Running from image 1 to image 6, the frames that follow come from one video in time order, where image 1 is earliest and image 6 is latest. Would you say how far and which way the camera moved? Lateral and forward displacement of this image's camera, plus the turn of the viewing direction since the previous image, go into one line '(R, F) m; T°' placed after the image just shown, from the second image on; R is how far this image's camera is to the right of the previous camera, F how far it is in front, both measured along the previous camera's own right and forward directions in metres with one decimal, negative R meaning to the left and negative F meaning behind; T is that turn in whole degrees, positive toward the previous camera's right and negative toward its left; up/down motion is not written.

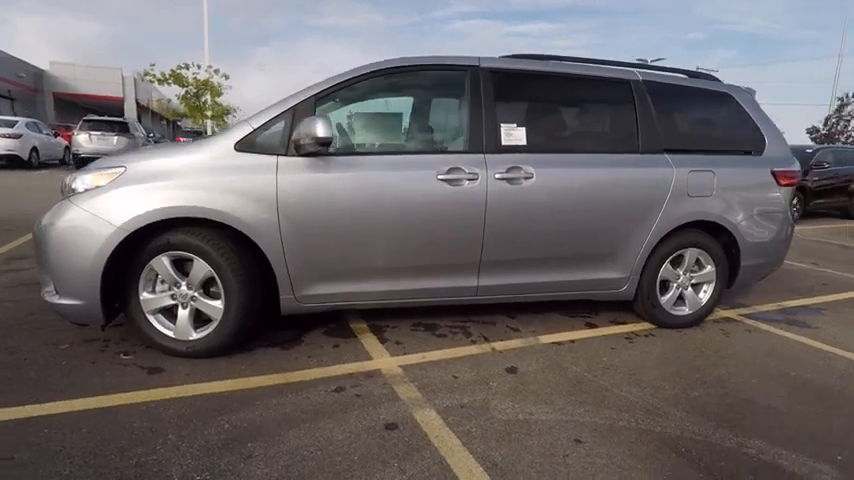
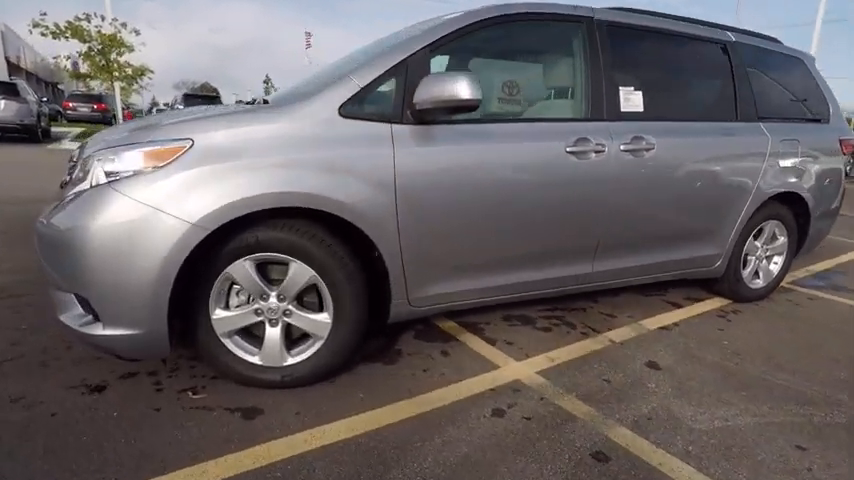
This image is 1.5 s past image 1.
(-1.7, +0.9) m; +10°
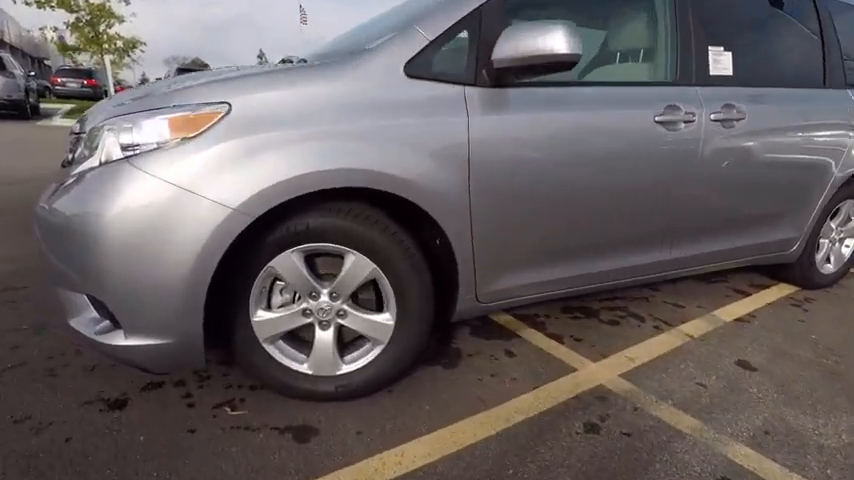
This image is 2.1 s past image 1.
(-0.5, +0.5) m; +1°
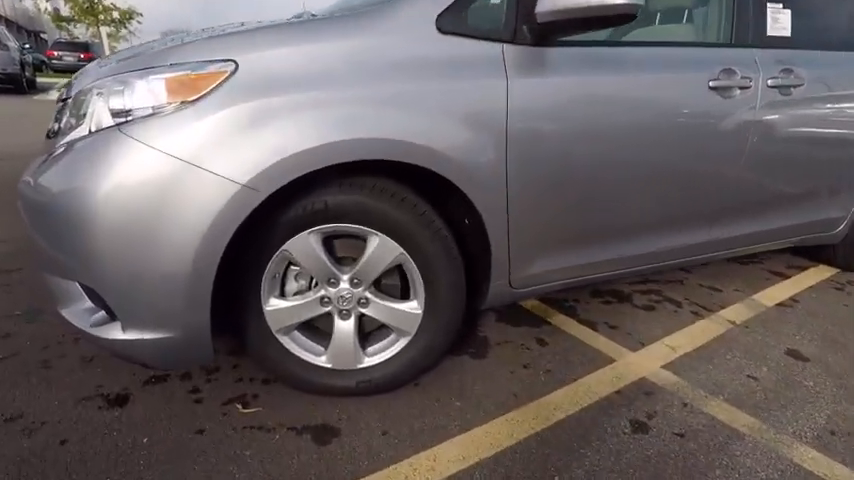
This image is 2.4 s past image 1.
(-0.1, +0.3) m; 0°
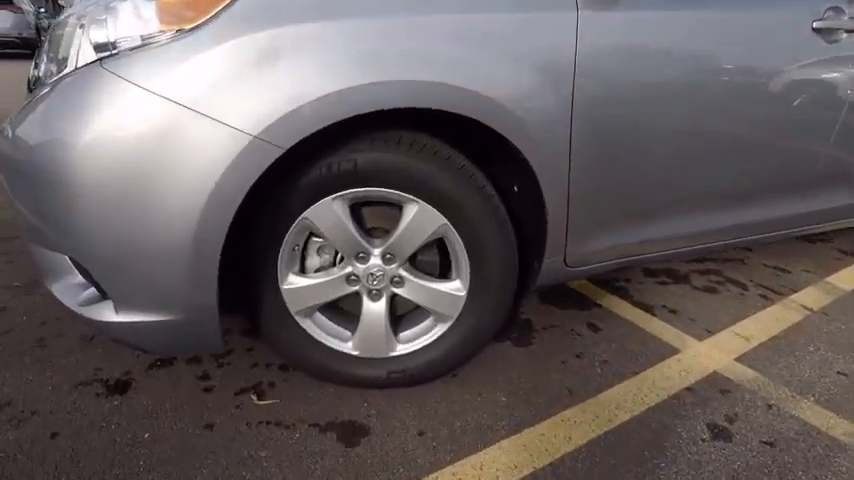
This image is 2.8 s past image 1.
(-0.1, +0.4) m; -2°
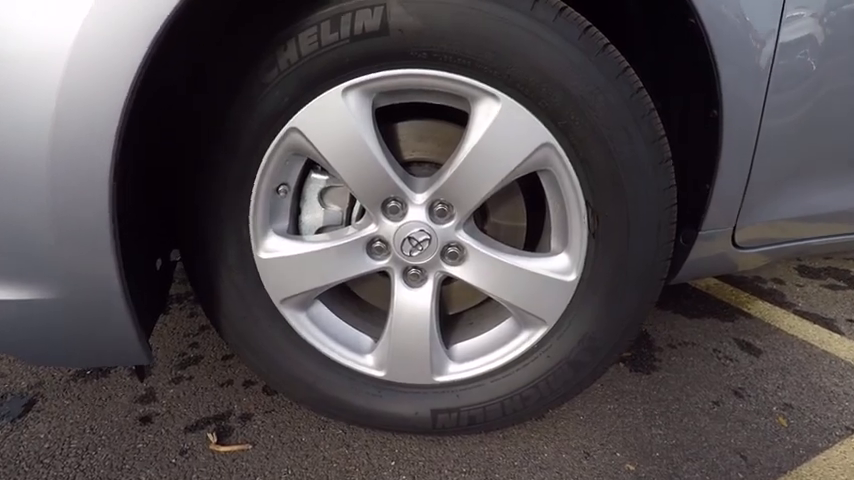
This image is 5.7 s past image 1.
(-0.1, +0.9) m; -5°
